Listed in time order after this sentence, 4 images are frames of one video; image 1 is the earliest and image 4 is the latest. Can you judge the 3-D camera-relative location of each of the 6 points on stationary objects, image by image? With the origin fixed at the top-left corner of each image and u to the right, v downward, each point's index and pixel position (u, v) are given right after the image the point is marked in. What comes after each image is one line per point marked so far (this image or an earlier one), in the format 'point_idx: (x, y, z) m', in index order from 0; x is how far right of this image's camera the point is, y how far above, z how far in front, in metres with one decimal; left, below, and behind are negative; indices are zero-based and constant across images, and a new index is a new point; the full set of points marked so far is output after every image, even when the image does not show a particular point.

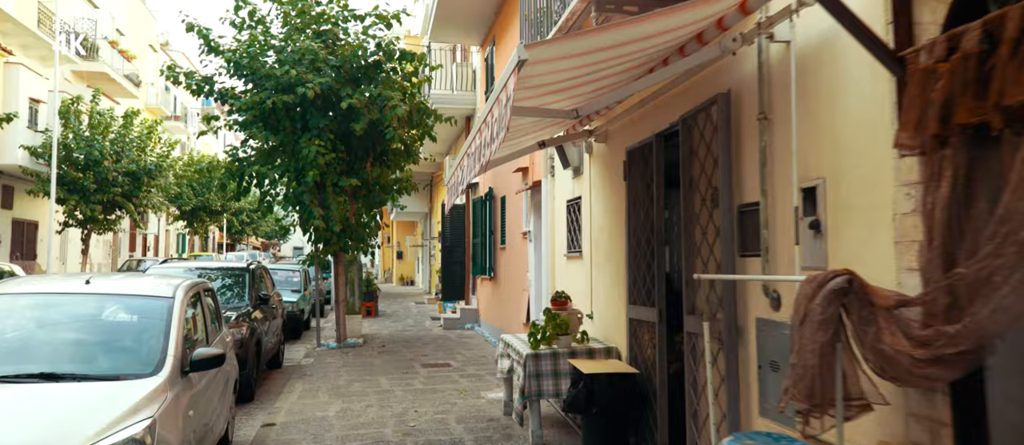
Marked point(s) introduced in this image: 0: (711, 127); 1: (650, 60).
0: (+1.2, +0.6, +4.1) m
1: (+0.8, +1.0, +4.0) m
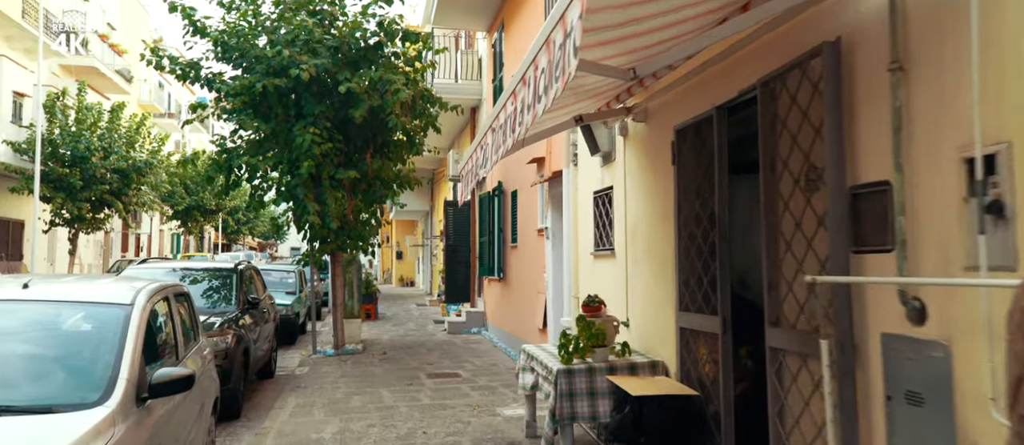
0: (+1.4, +0.6, +3.2) m
1: (+1.0, +1.0, +3.1) m
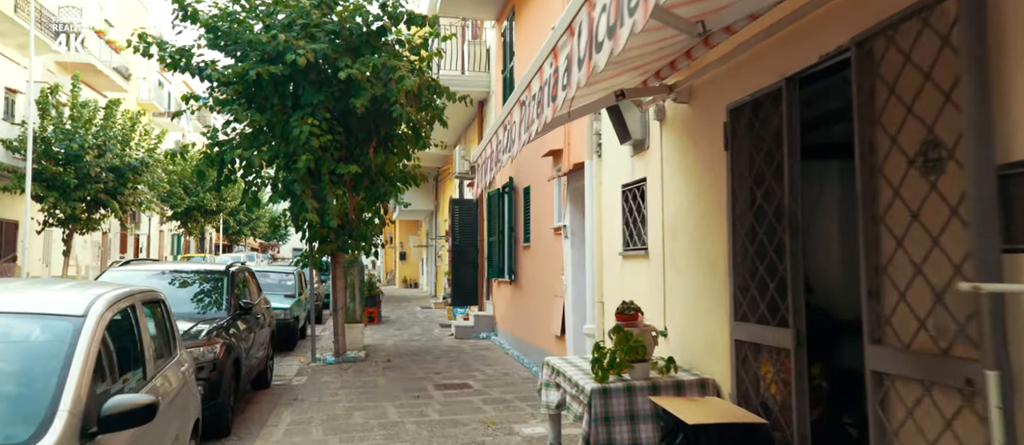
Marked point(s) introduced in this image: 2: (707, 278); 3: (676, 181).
0: (+1.6, +0.7, +2.5) m
1: (+1.2, +1.1, +2.4) m
2: (+1.3, -0.4, +4.5) m
3: (+1.2, +0.3, +5.0) m
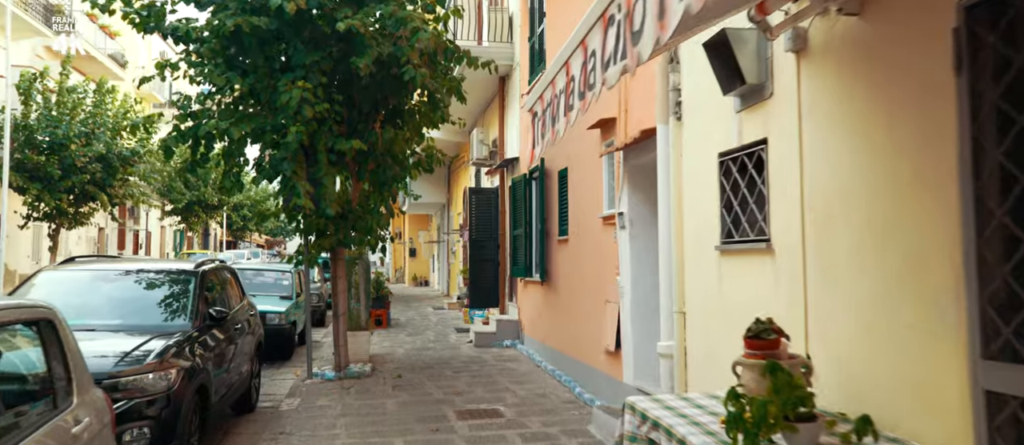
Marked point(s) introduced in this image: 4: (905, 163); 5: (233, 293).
0: (+1.9, +0.8, +0.8) m
1: (+1.5, +1.2, +0.8) m
2: (+1.7, -0.3, +2.8) m
3: (+1.6, +0.4, +3.4) m
4: (+1.7, +0.3, +2.9) m
5: (-3.2, -0.8, +7.7) m
